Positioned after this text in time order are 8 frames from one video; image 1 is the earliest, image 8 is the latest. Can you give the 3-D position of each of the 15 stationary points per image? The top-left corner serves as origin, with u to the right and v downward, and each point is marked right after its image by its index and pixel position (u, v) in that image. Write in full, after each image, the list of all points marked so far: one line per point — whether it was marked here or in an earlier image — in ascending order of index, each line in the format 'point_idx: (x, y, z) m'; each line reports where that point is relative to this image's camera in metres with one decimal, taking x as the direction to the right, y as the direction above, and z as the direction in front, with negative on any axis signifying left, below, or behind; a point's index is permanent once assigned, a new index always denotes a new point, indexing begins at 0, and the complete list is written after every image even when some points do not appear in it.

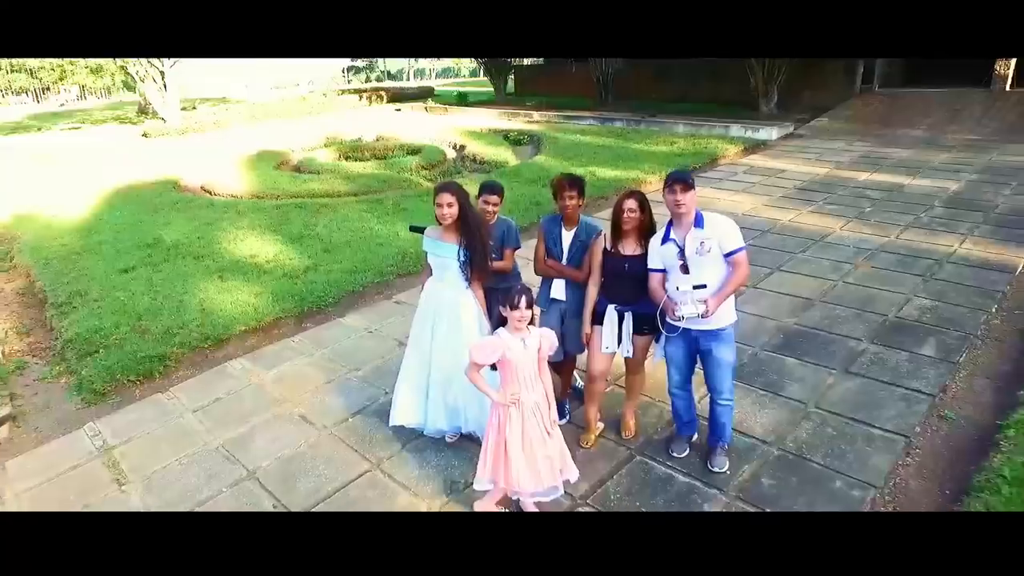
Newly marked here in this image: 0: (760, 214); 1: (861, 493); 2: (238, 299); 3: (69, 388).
0: (+1.0, +0.3, +4.4) m
1: (+0.6, -0.3, +1.8) m
2: (-0.9, 0.0, +3.6) m
3: (-1.2, -0.3, +2.9) m
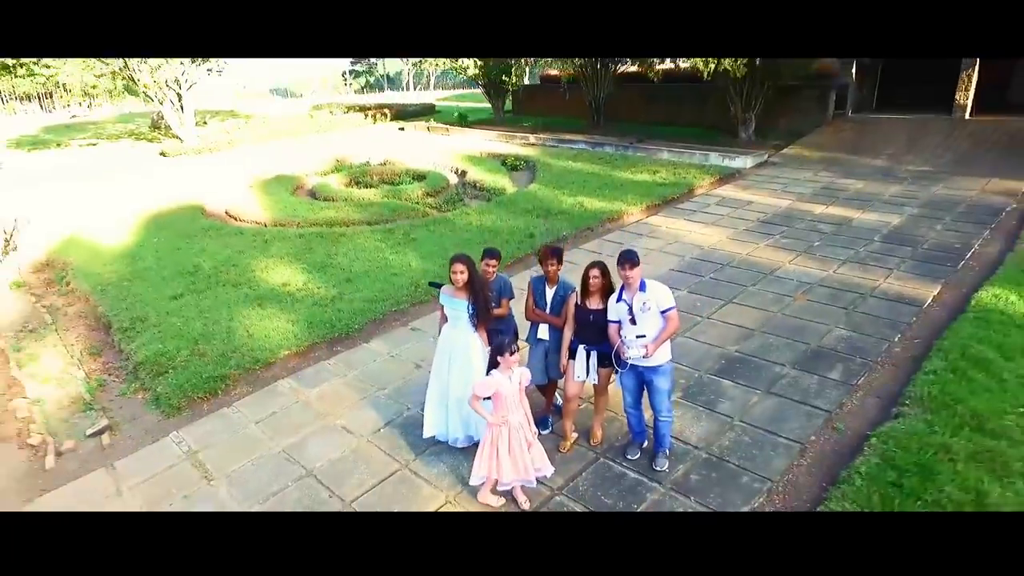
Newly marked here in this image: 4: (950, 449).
0: (+1.0, +0.2, +5.1) m
1: (+0.6, -0.4, +2.5) m
2: (-0.9, -0.1, +4.3) m
3: (-1.2, -0.4, +3.6) m
4: (+1.0, -0.4, +2.5) m
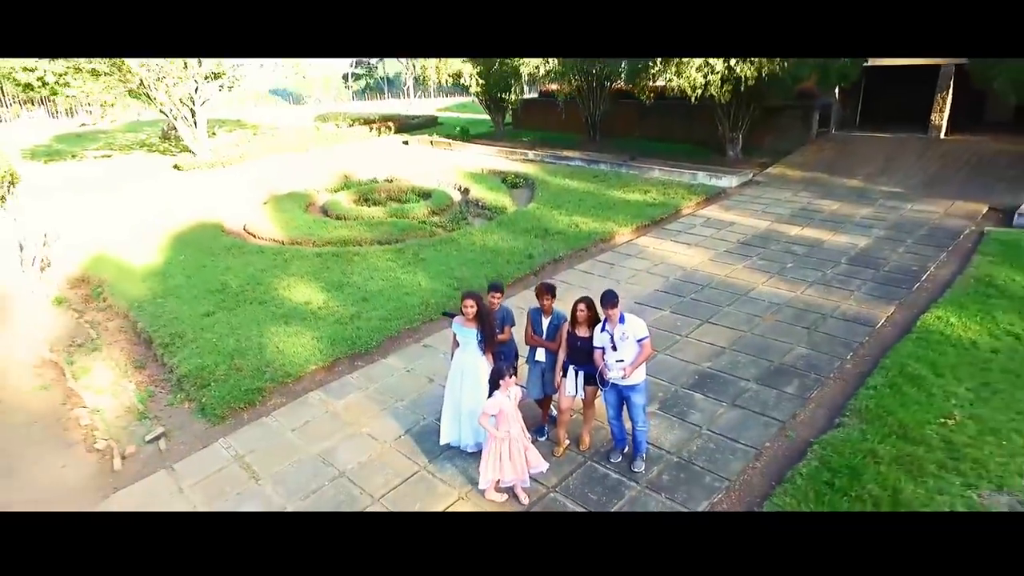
0: (+1.0, +0.1, +5.6) m
1: (+0.6, -0.5, +3.0) m
2: (-0.9, -0.2, +4.8) m
3: (-1.2, -0.5, +4.1) m
4: (+1.0, -0.5, +3.0) m
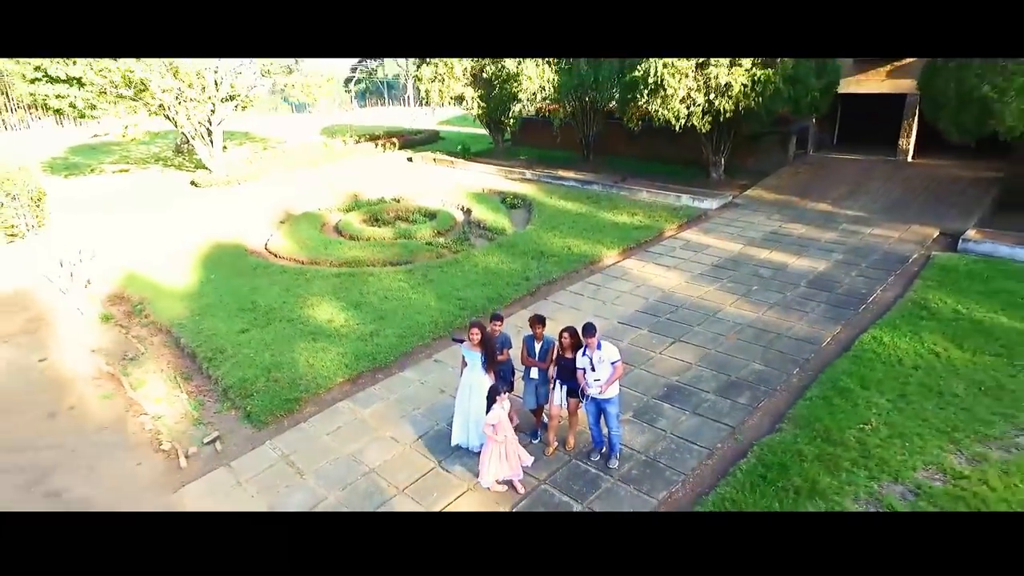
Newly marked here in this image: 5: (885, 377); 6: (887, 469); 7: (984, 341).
0: (+1.0, 0.0, +6.4) m
1: (+0.6, -0.6, +3.7) m
2: (-0.9, -0.3, +5.6) m
3: (-1.2, -0.6, +4.8) m
4: (+1.0, -0.6, +3.8) m
5: (+1.5, -0.4, +4.5) m
6: (+1.2, -0.6, +3.6) m
7: (+2.1, -0.2, +4.9) m
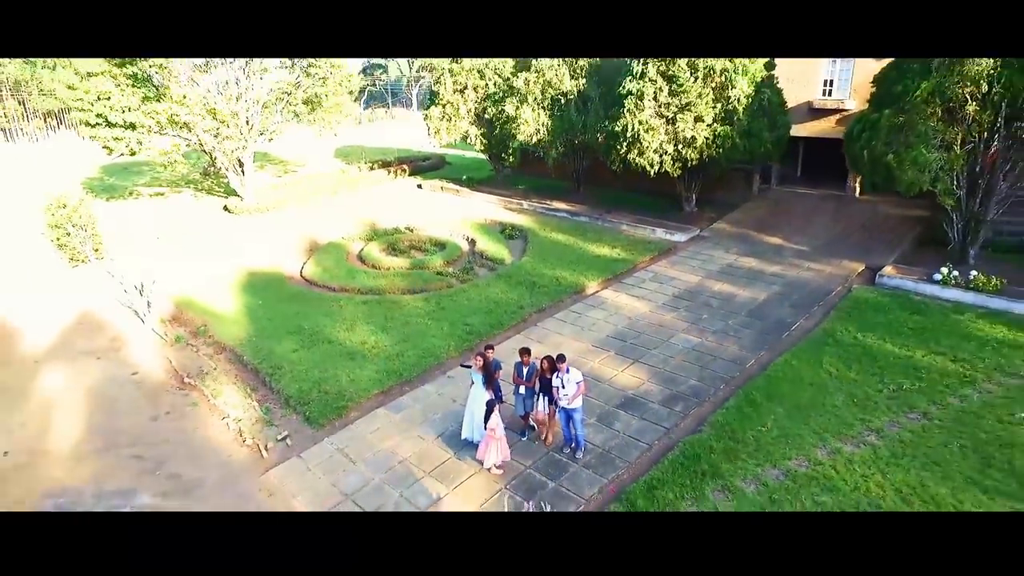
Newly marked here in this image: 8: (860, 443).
0: (+0.9, -0.2, +7.9) m
1: (+0.5, -0.8, +5.2) m
2: (-0.9, -0.5, +7.1) m
3: (-1.2, -0.8, +6.4) m
4: (+1.0, -0.8, +5.3) m
5: (+1.5, -0.6, +6.0) m
6: (+1.2, -0.8, +5.2) m
7: (+2.1, -0.4, +6.4) m
8: (+1.6, -0.7, +5.3) m
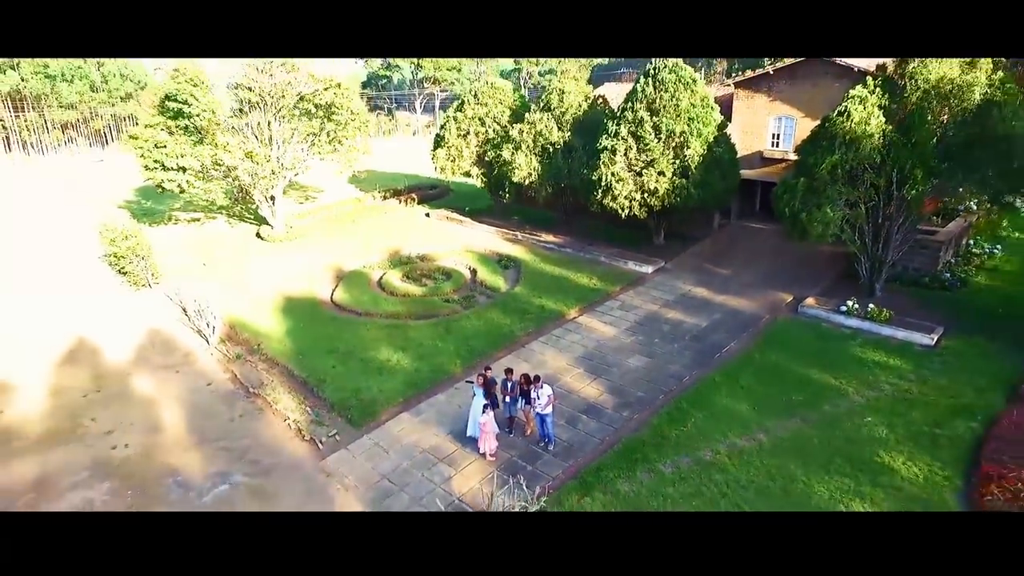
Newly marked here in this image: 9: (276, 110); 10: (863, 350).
0: (+0.9, -0.5, +10.0) m
1: (+0.5, -1.1, +7.3) m
2: (-1.0, -0.8, +9.2) m
3: (-1.3, -1.0, +8.4) m
4: (+0.9, -1.0, +7.4) m
5: (+1.4, -0.8, +8.1) m
6: (+1.1, -1.1, +7.2) m
7: (+2.0, -0.7, +8.5) m
8: (+1.6, -1.0, +7.3) m
9: (-3.3, +2.5, +15.8) m
10: (+2.9, -0.5, +9.1) m
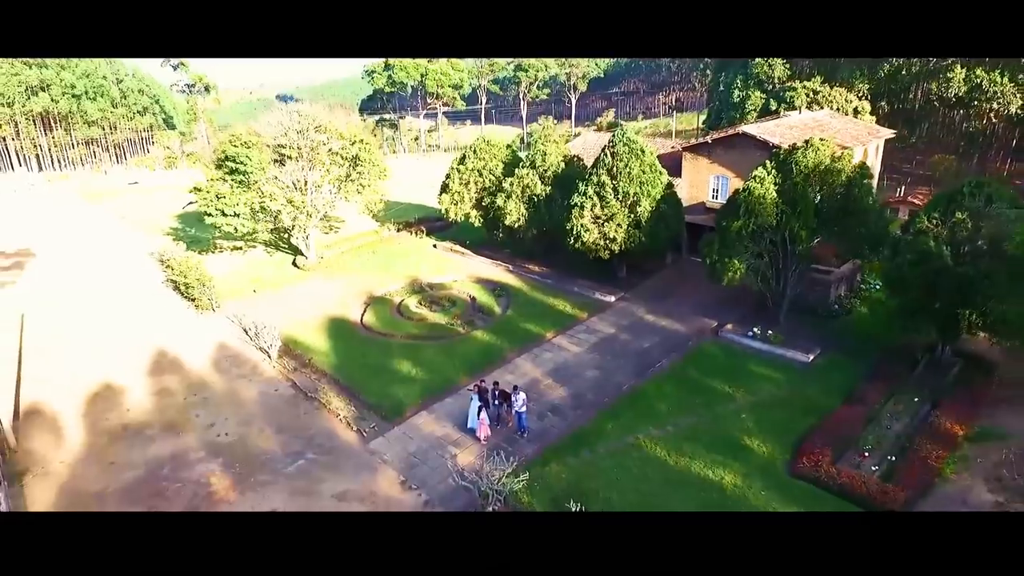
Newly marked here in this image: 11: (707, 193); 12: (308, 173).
0: (+0.7, -0.8, +13.3) m
1: (+0.3, -1.4, +10.7) m
2: (-1.1, -1.2, +12.5) m
3: (-1.4, -1.4, +11.8) m
4: (+0.8, -1.4, +10.8) m
5: (+1.3, -1.2, +11.5) m
6: (+1.0, -1.4, +10.6) m
7: (+1.9, -1.1, +11.9) m
8: (+1.4, -1.4, +10.7) m
9: (-3.5, +2.2, +19.1) m
10: (+2.7, -0.9, +12.5) m
11: (+3.0, +1.5, +17.0) m
12: (-3.5, +2.0, +19.1) m
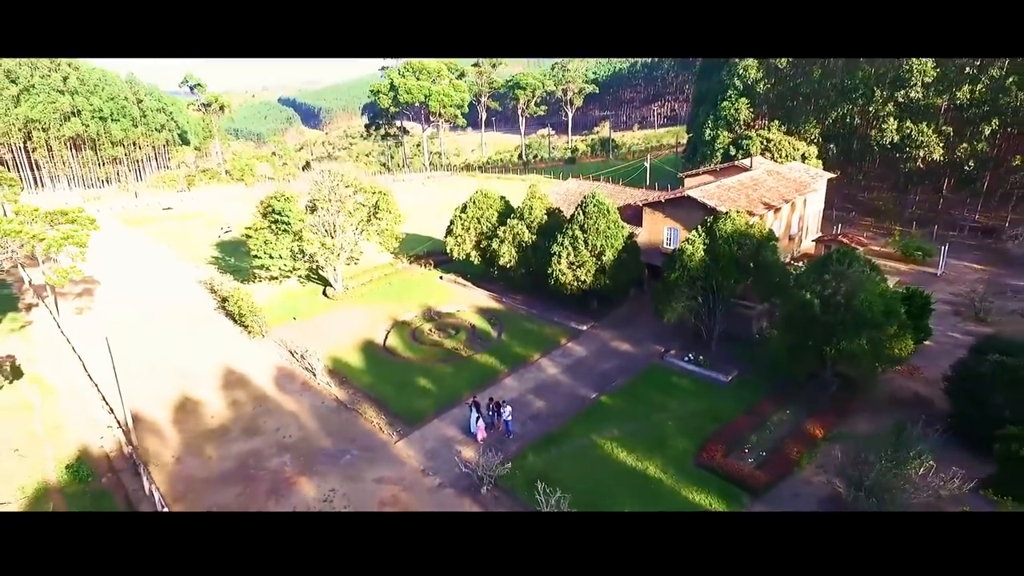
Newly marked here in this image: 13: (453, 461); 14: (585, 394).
0: (+0.6, -1.4, +17.3) m
1: (+0.2, -2.0, +14.7) m
2: (-1.3, -1.7, +16.5) m
3: (-1.5, -1.9, +15.8) m
4: (+0.6, -1.9, +14.8) m
5: (+1.2, -1.7, +15.5) m
6: (+0.8, -2.0, +14.6) m
7: (+1.7, -1.6, +15.9) m
8: (+1.3, -1.9, +14.7) m
9: (-3.6, +1.6, +23.2) m
10: (+2.6, -1.4, +16.5) m
11: (+2.8, +0.9, +21.0) m
12: (-3.6, +1.4, +23.1) m
13: (-0.8, -2.2, +14.2) m
14: (+1.0, -1.6, +16.3) m
